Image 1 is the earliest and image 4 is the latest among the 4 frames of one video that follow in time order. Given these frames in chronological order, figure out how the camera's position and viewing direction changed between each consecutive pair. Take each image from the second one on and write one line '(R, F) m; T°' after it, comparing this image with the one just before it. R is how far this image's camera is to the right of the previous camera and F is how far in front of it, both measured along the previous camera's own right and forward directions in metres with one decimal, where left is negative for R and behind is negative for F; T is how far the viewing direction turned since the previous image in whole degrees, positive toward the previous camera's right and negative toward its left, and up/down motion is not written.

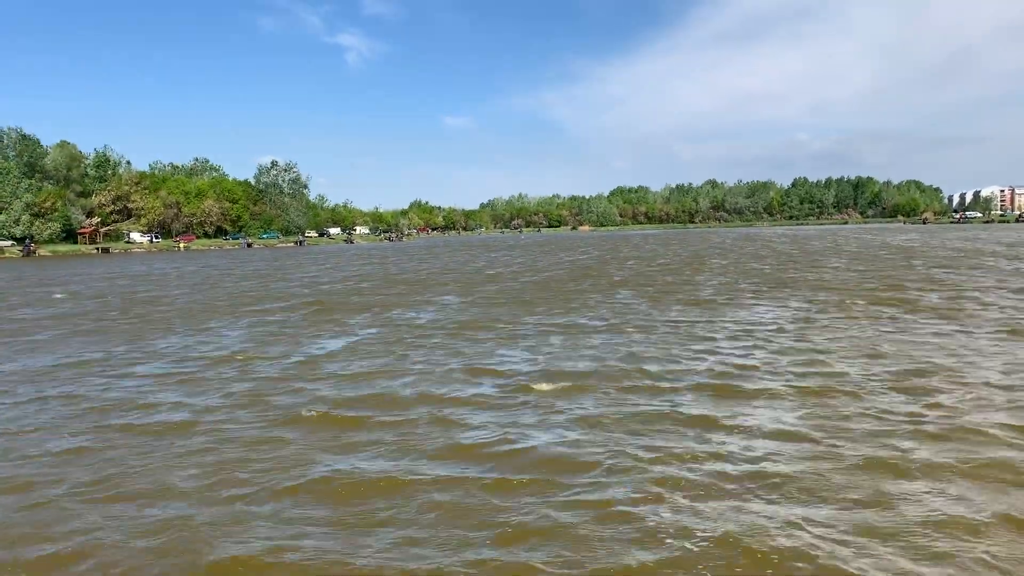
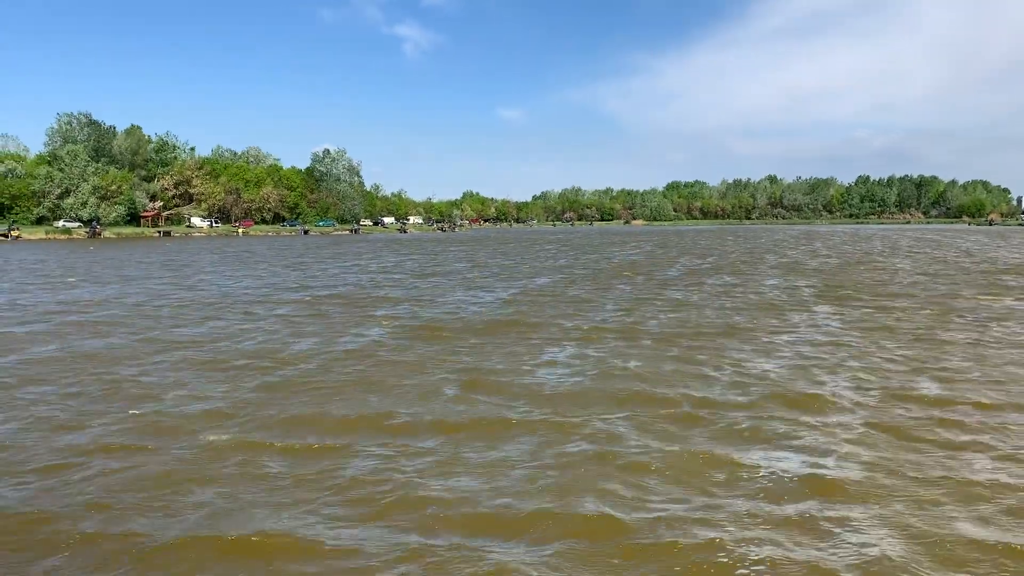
(-0.4, +1.5) m; -4°
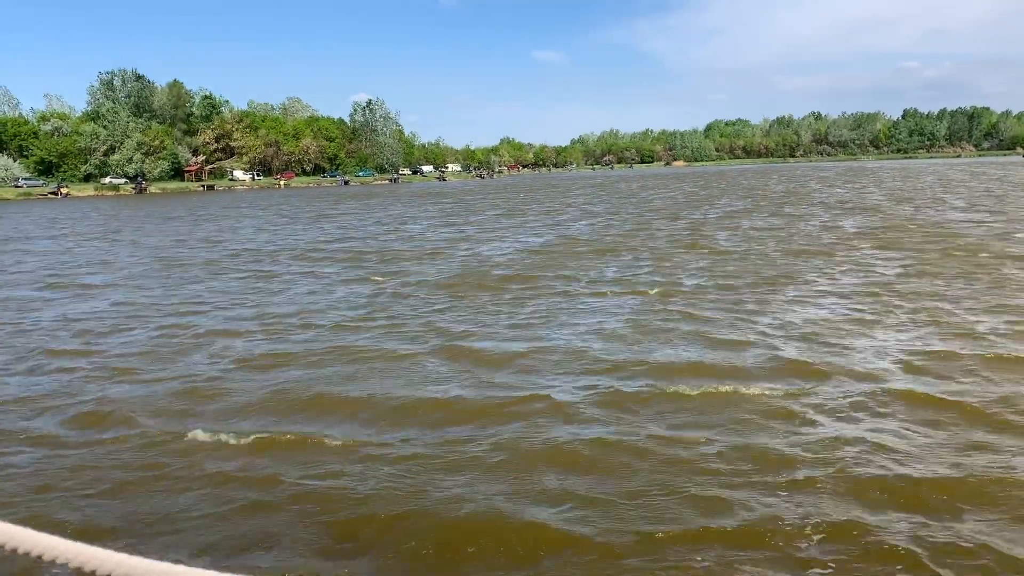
(+0.4, -0.2) m; -3°
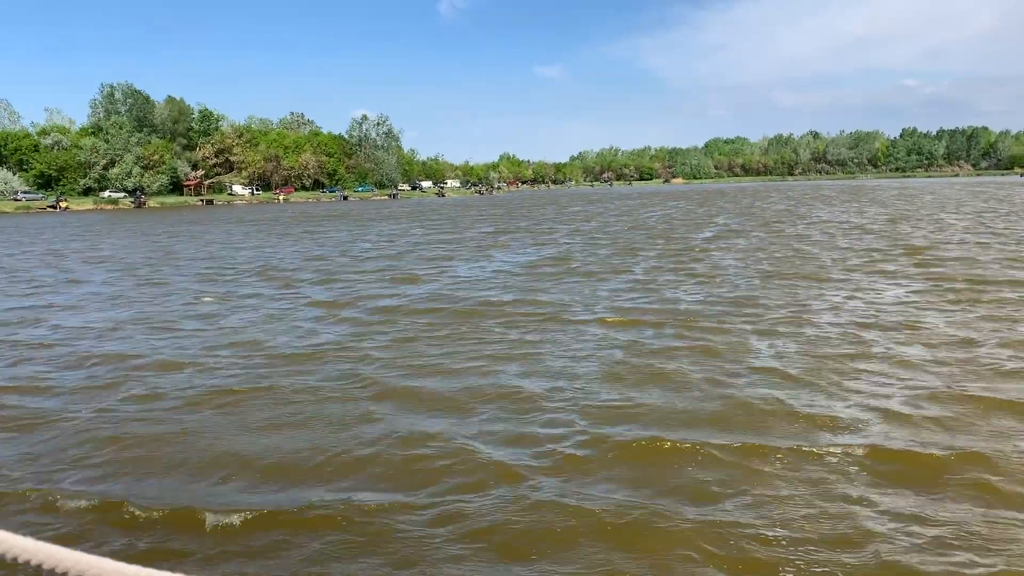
(0.0, +0.1) m; 0°
